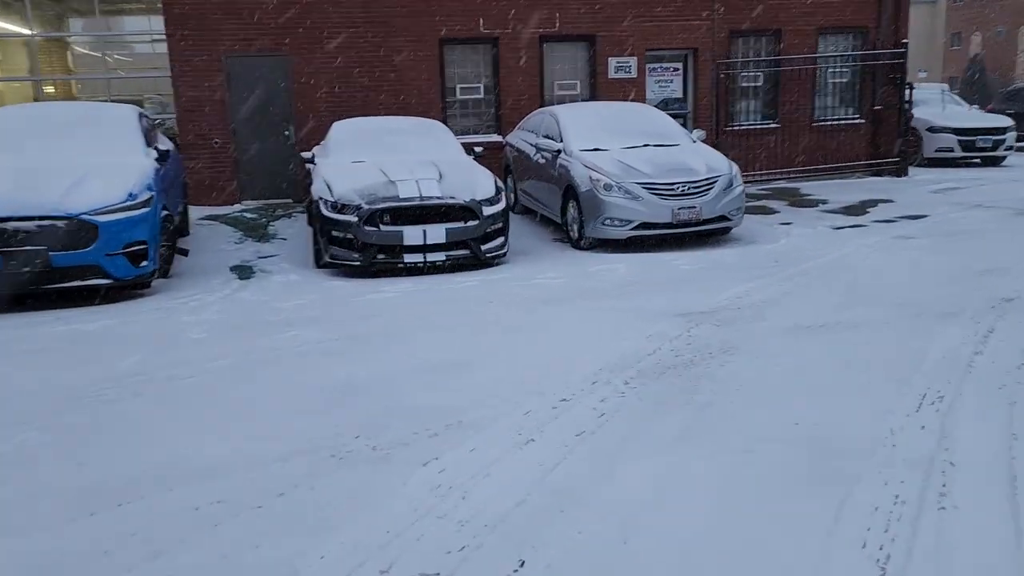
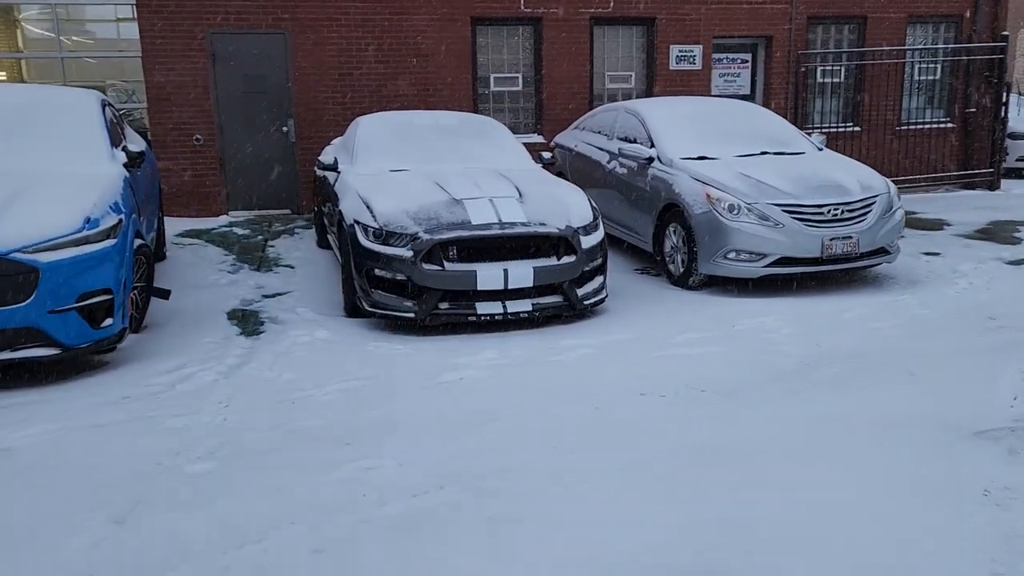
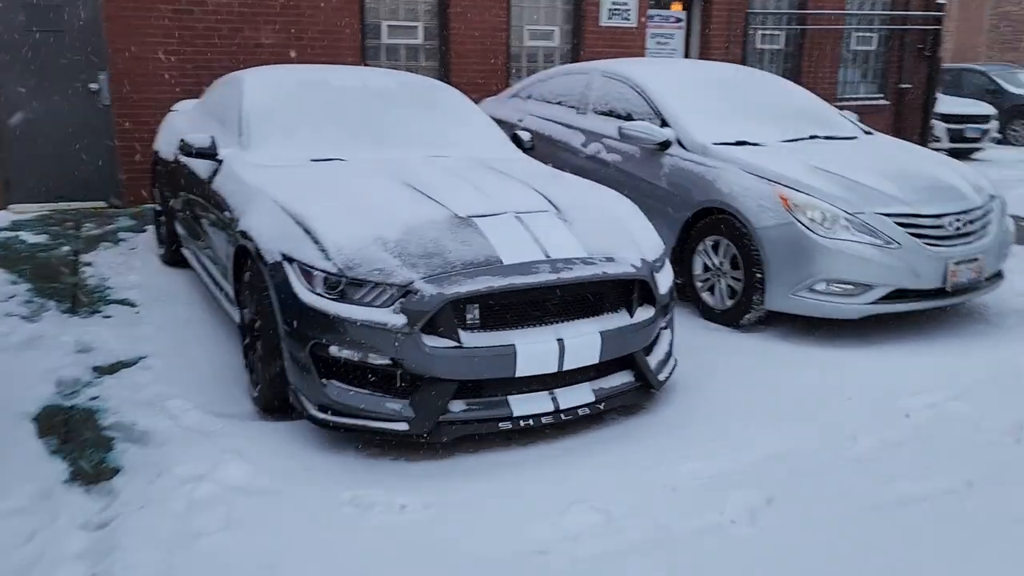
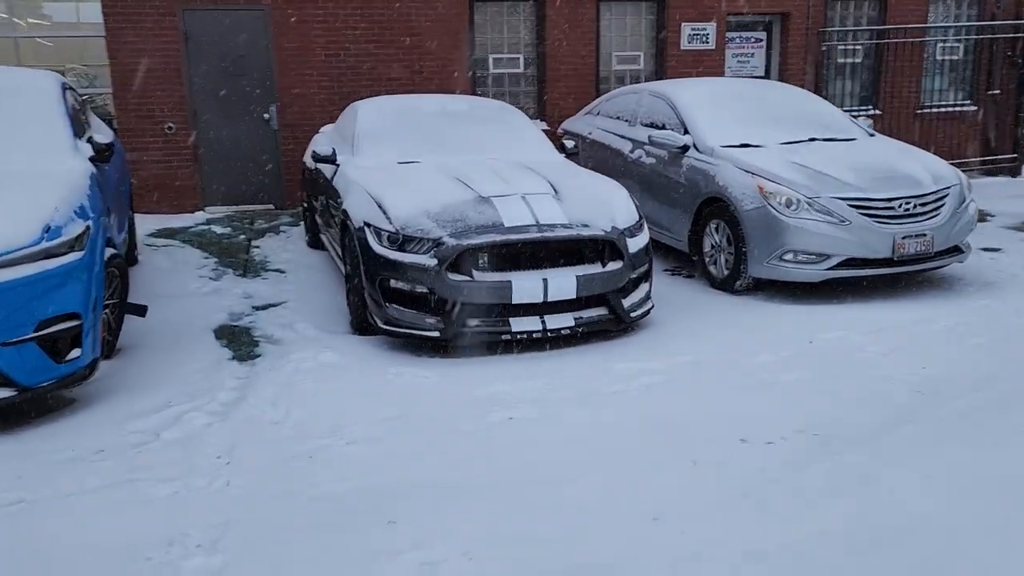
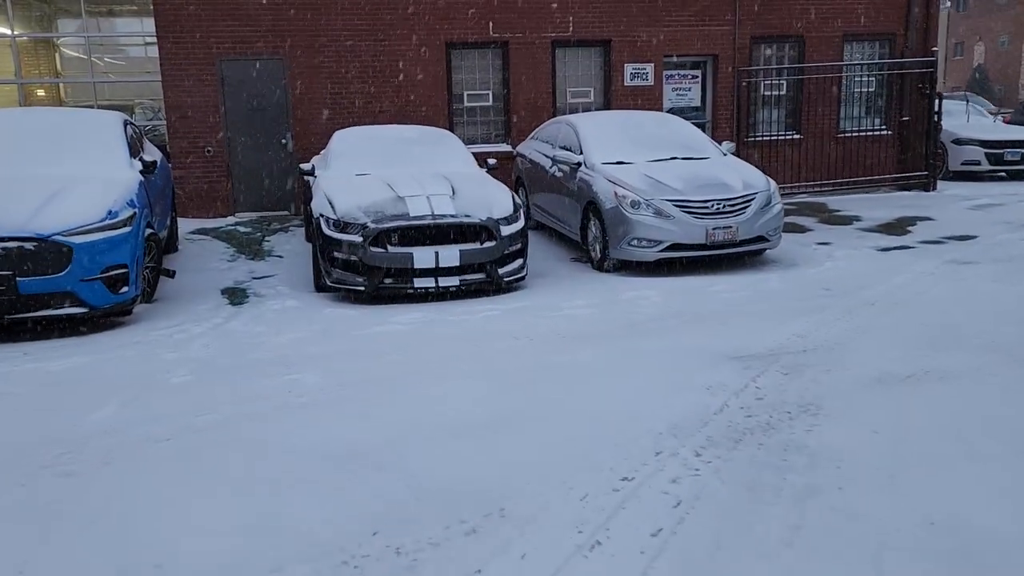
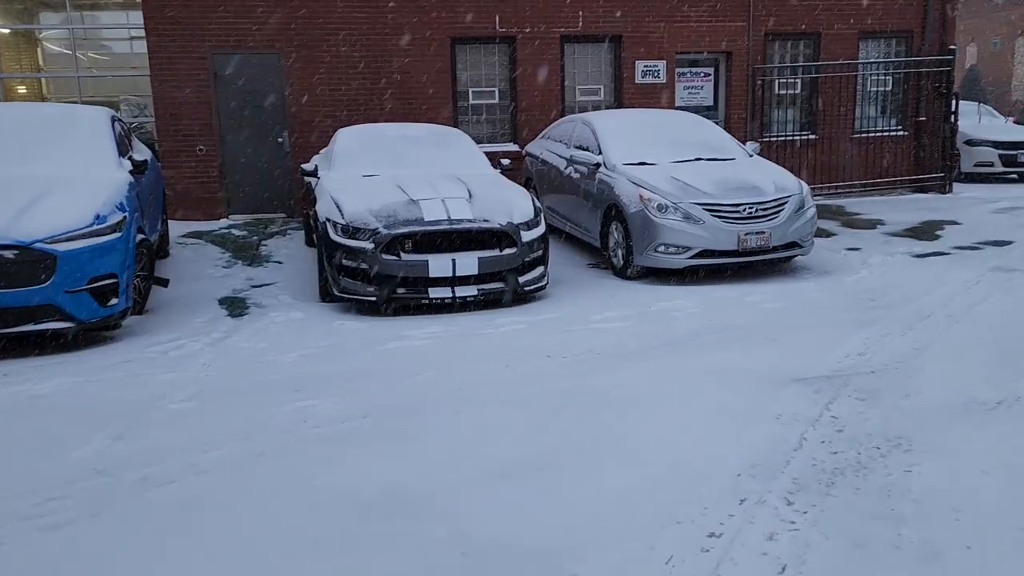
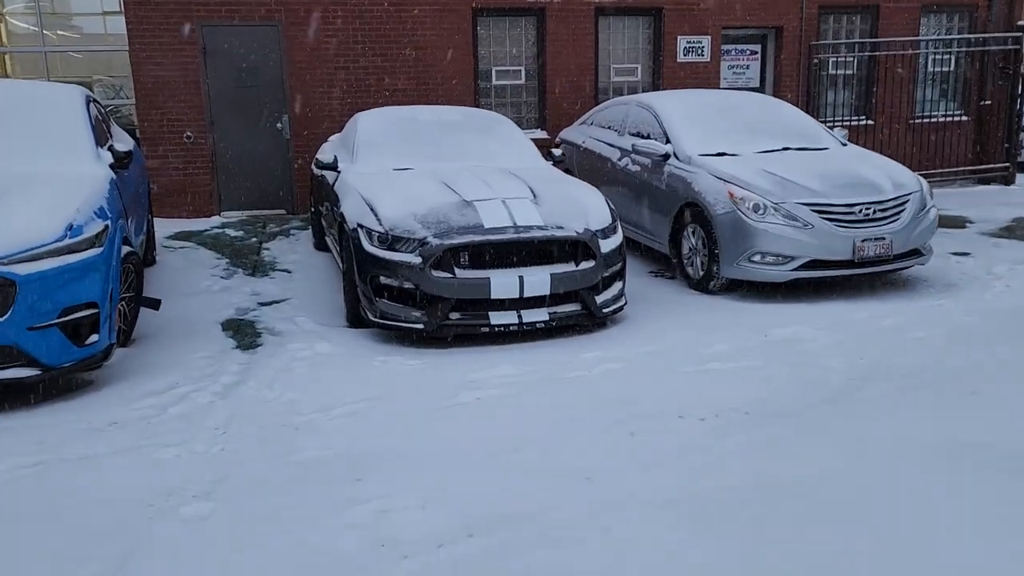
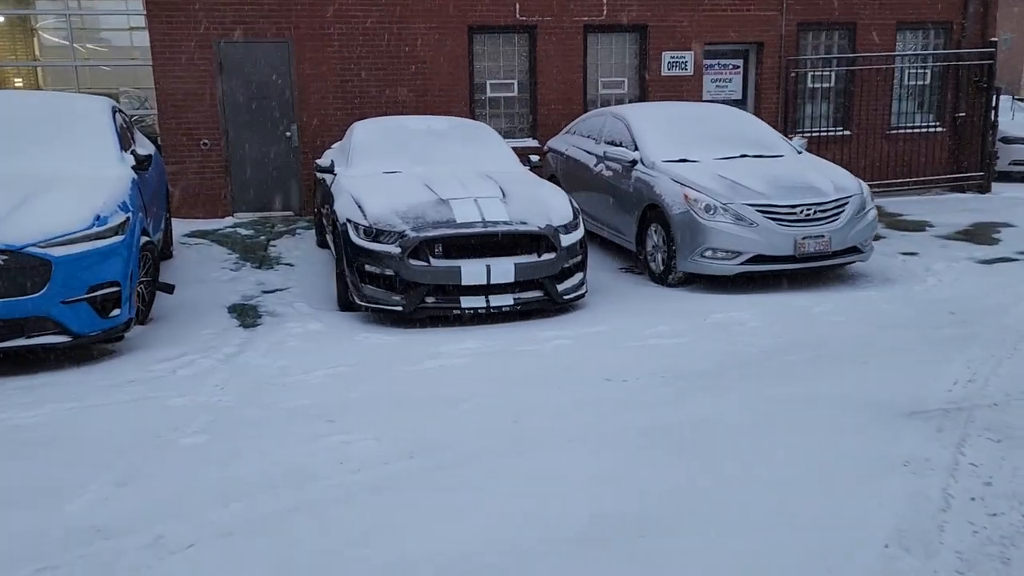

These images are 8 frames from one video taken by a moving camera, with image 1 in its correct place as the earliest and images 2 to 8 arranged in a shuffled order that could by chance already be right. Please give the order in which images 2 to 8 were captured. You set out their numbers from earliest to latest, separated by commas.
5, 6, 8, 2, 7, 4, 3
